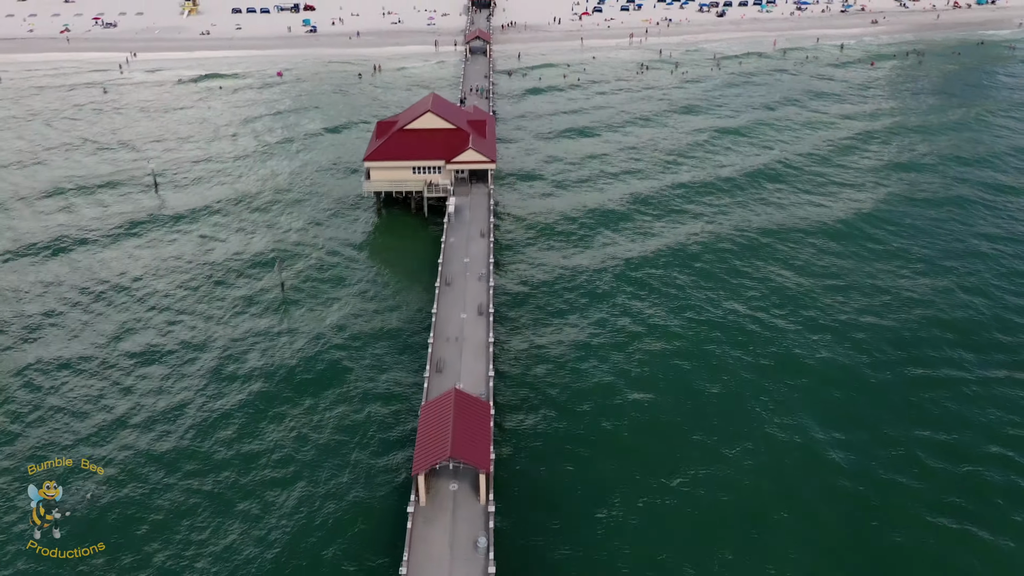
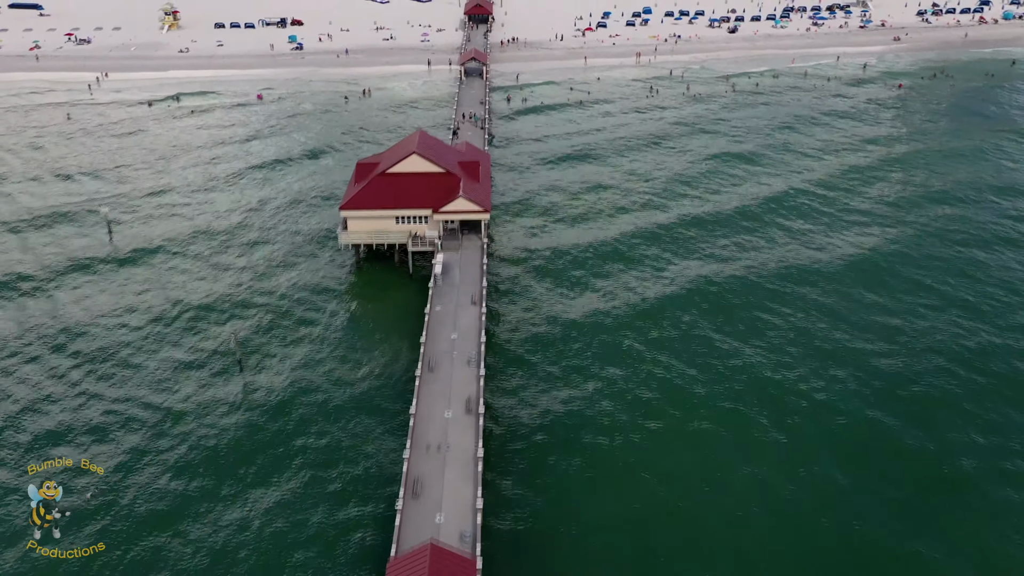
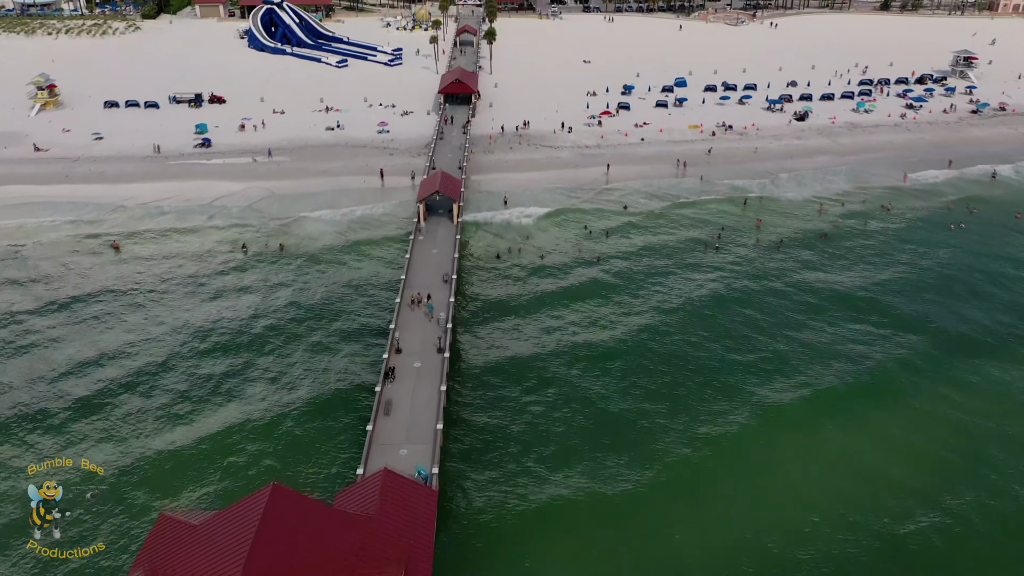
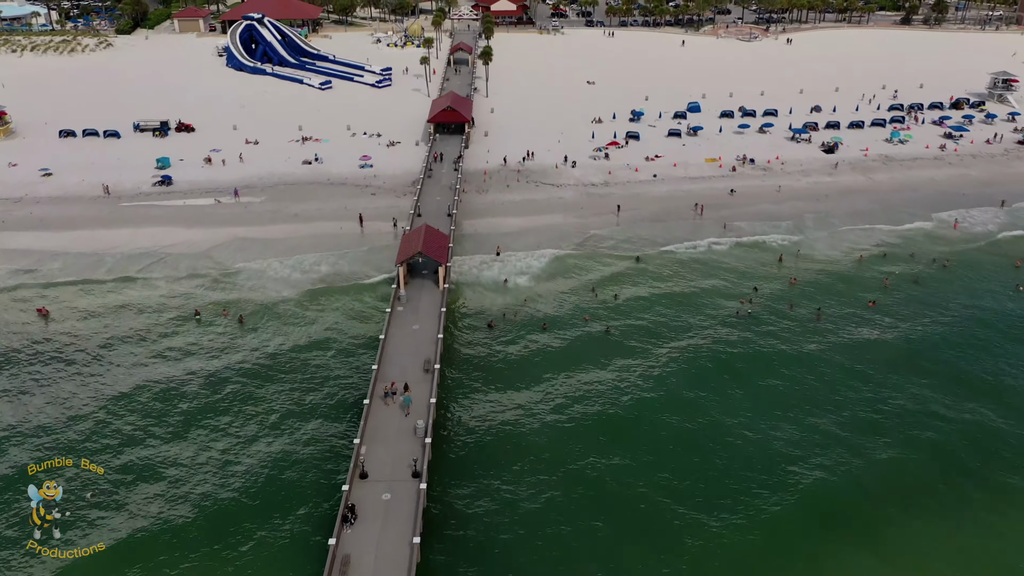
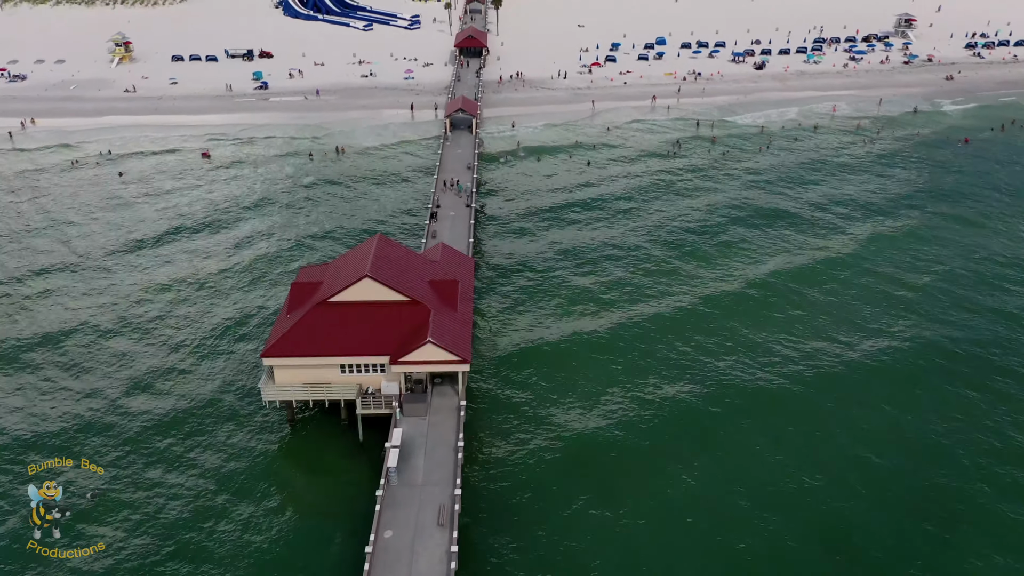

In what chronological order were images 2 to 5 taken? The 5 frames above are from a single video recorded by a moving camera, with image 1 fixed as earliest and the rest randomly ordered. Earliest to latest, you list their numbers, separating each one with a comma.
2, 5, 3, 4
